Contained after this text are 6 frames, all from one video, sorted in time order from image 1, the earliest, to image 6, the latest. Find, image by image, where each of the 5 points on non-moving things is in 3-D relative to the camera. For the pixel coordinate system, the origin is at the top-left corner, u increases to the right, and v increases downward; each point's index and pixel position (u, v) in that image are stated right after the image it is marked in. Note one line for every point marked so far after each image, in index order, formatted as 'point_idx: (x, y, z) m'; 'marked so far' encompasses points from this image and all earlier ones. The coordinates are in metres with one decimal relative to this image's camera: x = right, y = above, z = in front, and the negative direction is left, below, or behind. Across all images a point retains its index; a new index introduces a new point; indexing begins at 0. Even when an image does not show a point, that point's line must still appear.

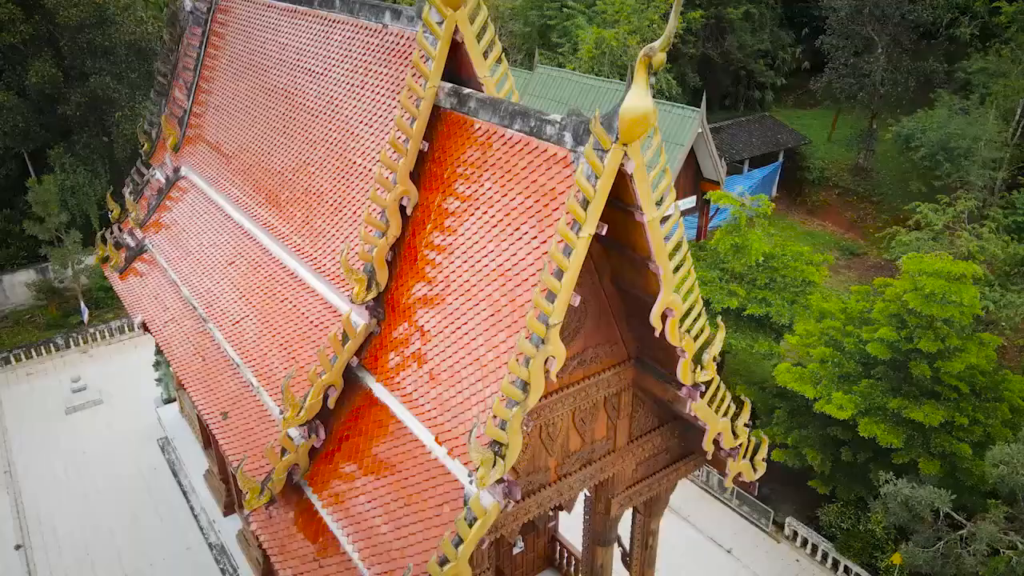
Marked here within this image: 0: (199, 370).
0: (-4.2, -1.1, +9.5) m
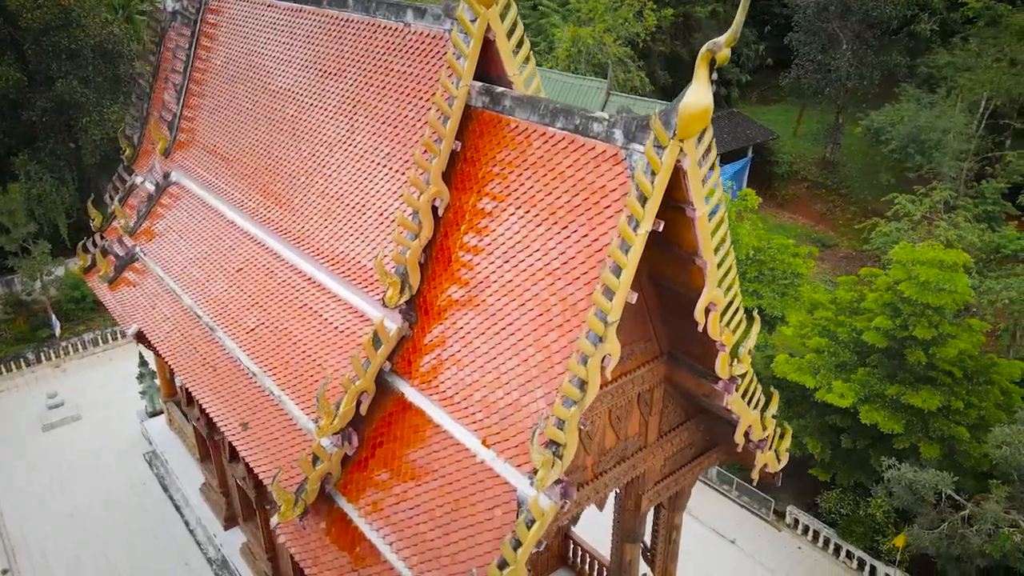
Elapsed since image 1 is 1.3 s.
0: (-4.0, -1.2, +9.3) m
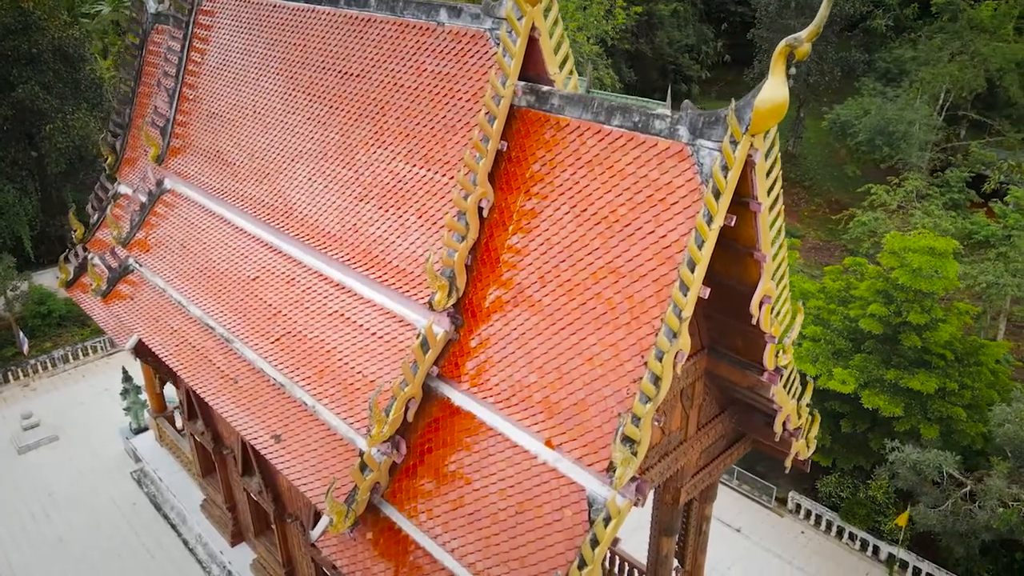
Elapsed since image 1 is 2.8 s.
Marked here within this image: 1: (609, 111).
0: (-3.5, -1.3, +9.0) m
1: (+0.9, +1.6, +6.5) m
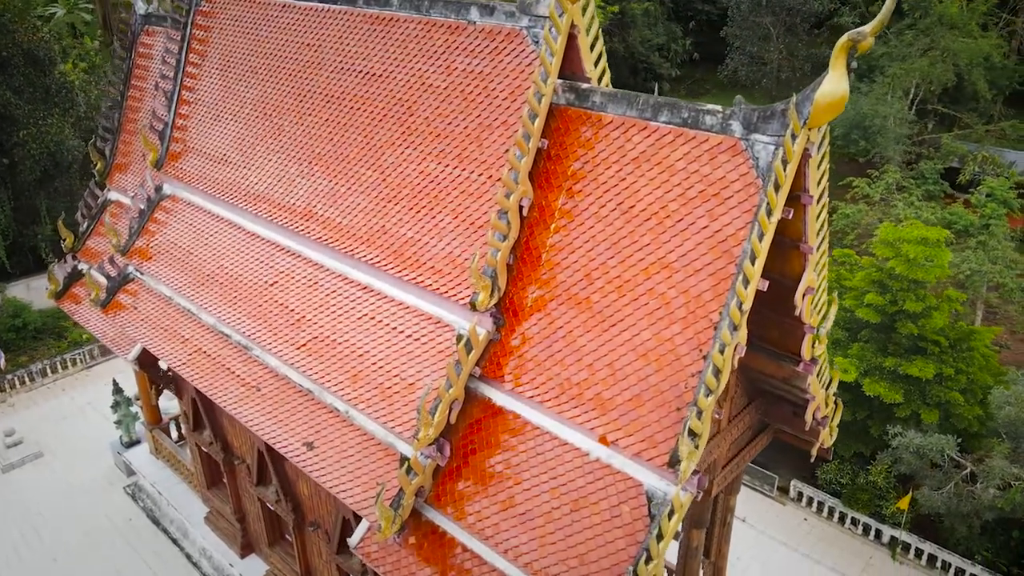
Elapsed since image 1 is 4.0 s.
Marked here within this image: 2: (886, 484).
0: (-3.2, -1.4, +8.8) m
1: (+1.3, +1.7, +6.5) m
2: (+7.4, -3.9, +14.1) m
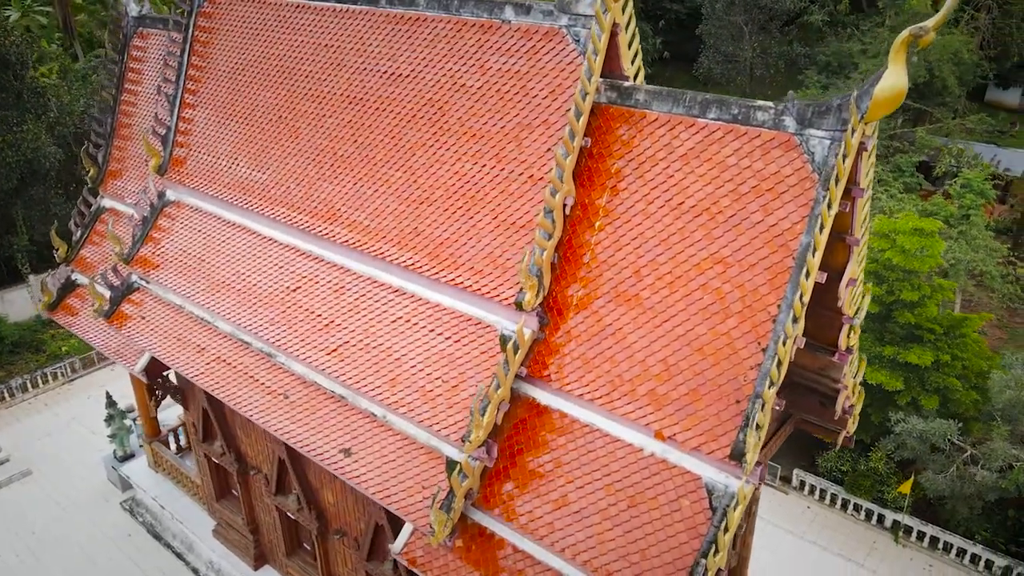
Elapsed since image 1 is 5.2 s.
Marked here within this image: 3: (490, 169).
0: (-2.7, -1.5, +8.6) m
1: (+1.8, +1.7, +6.6) m
2: (+7.6, -3.7, +14.5) m
3: (-0.2, +1.3, +7.6) m
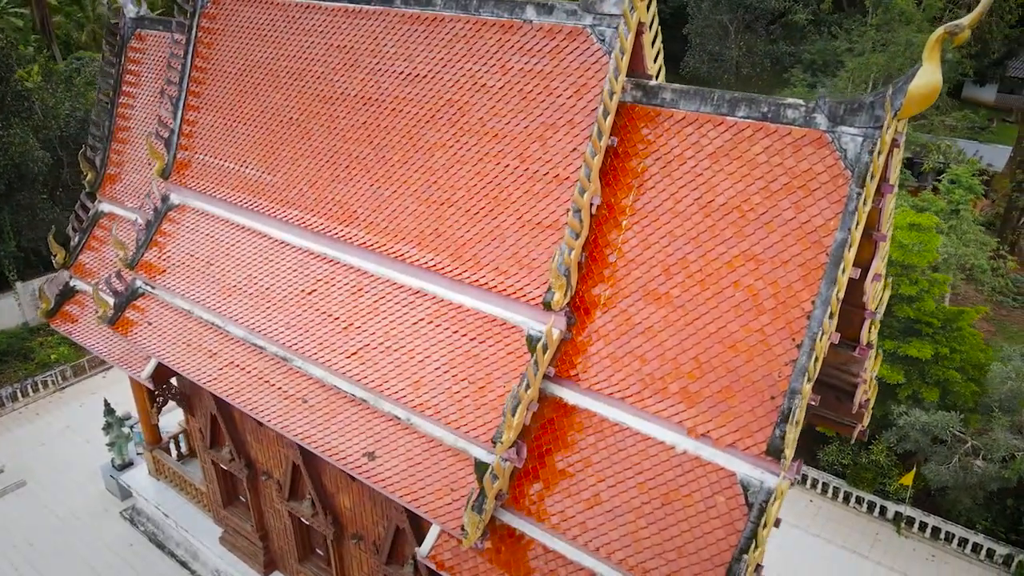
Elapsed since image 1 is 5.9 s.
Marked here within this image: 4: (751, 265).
0: (-2.5, -1.5, +8.5) m
1: (+2.0, +1.7, +6.6) m
2: (+7.8, -3.6, +14.7) m
3: (0.0, +1.3, +7.6) m
4: (+2.2, +0.2, +6.4) m
